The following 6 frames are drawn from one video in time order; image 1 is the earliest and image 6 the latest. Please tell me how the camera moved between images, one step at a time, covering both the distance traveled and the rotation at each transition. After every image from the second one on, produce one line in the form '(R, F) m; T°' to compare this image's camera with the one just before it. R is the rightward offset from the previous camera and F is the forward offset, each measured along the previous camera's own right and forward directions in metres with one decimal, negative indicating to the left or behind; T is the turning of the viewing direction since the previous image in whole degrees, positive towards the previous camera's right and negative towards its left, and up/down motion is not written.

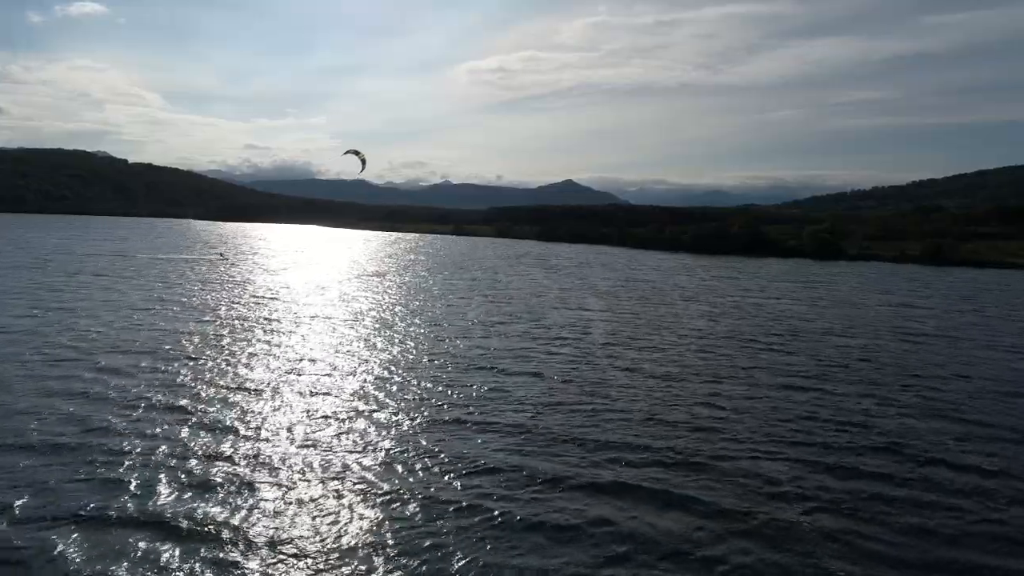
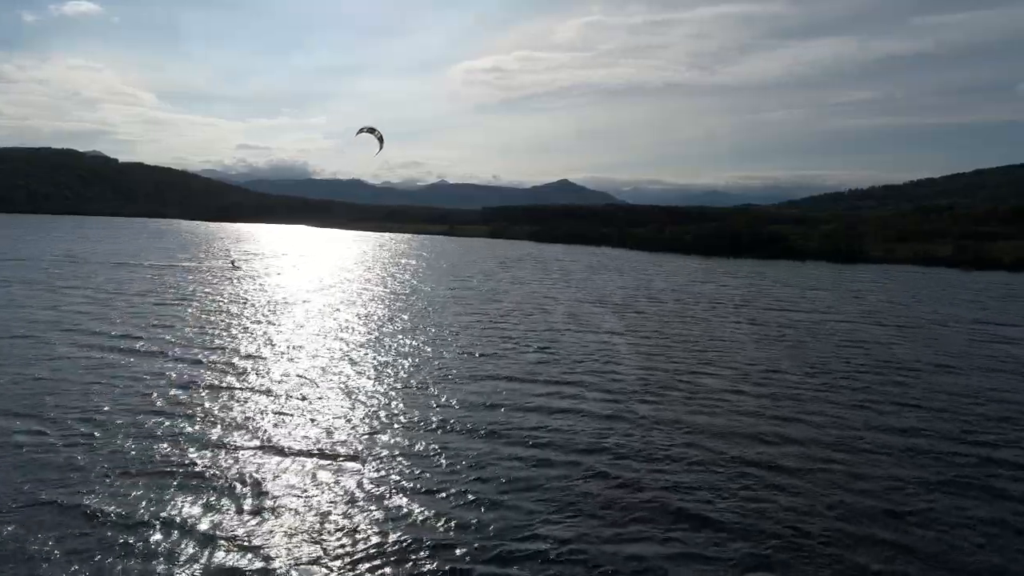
(-0.2, +3.5) m; 0°
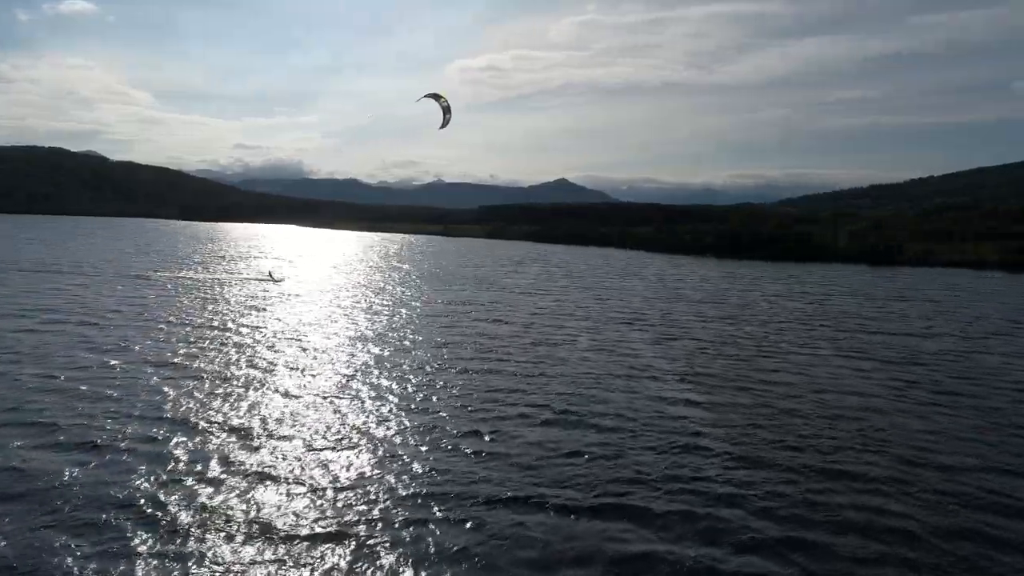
(-1.4, -0.8) m; 0°
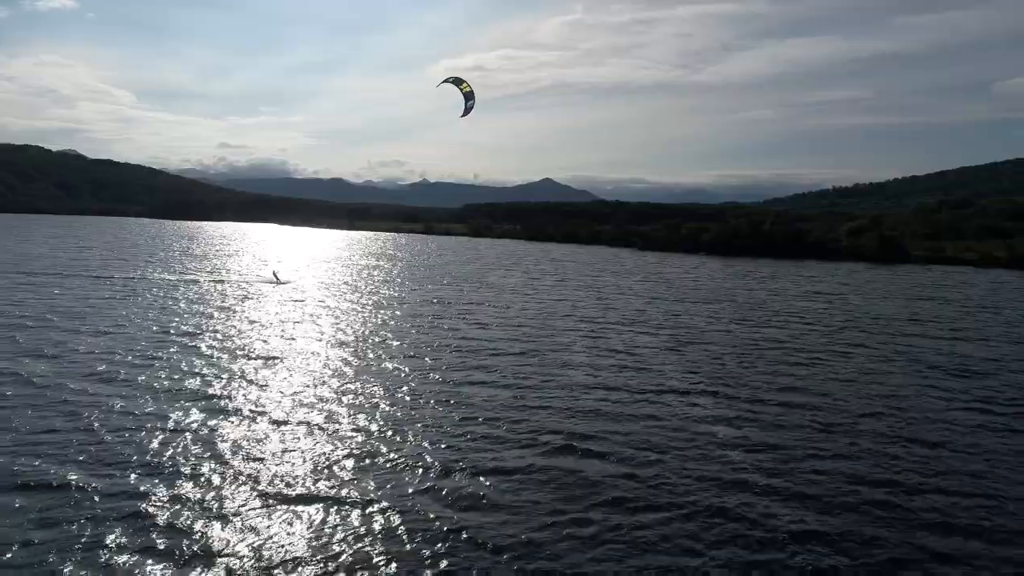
(-0.2, +2.1) m; +1°
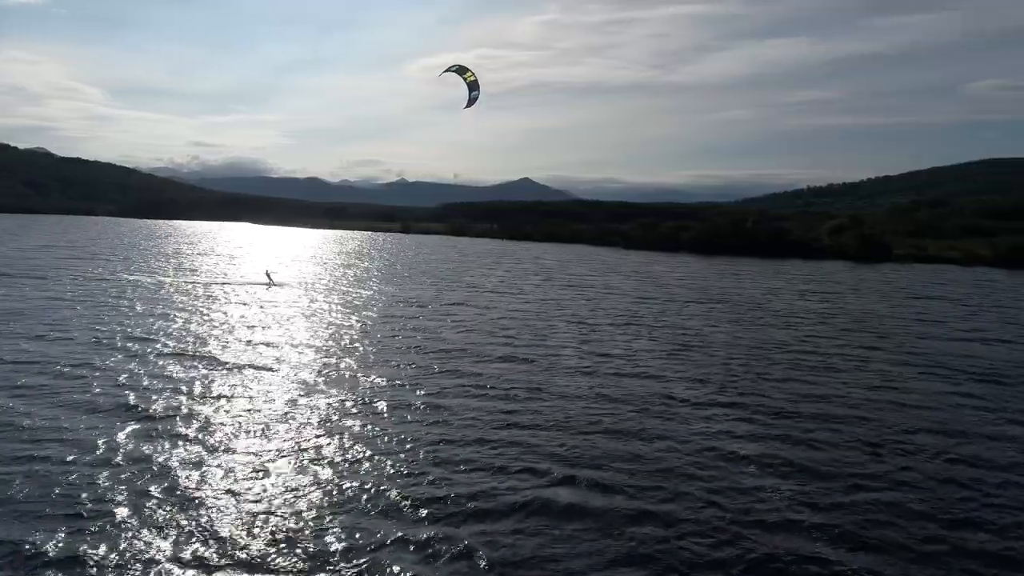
(-0.4, +1.9) m; +2°
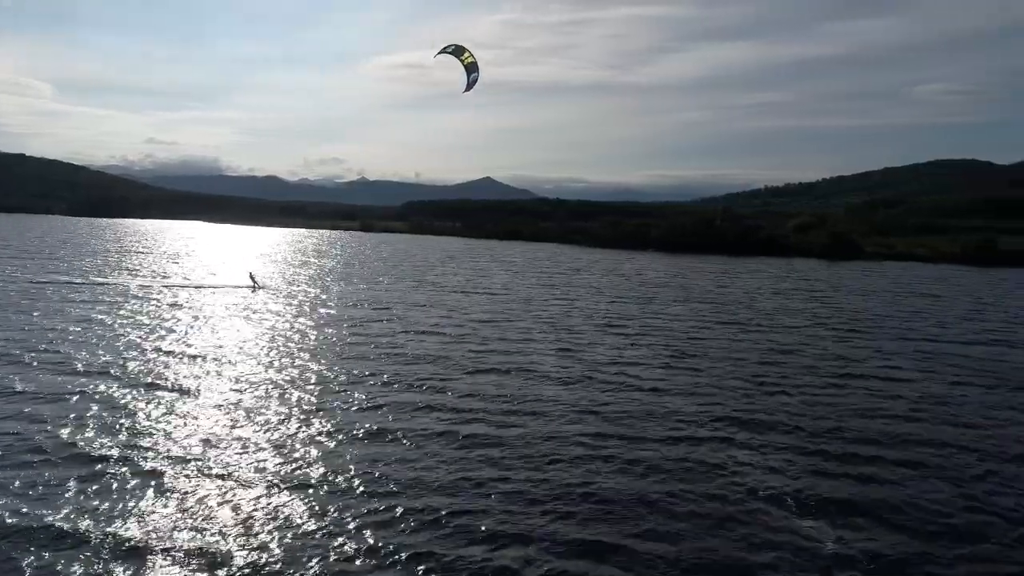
(-1.1, +1.4) m; +3°
